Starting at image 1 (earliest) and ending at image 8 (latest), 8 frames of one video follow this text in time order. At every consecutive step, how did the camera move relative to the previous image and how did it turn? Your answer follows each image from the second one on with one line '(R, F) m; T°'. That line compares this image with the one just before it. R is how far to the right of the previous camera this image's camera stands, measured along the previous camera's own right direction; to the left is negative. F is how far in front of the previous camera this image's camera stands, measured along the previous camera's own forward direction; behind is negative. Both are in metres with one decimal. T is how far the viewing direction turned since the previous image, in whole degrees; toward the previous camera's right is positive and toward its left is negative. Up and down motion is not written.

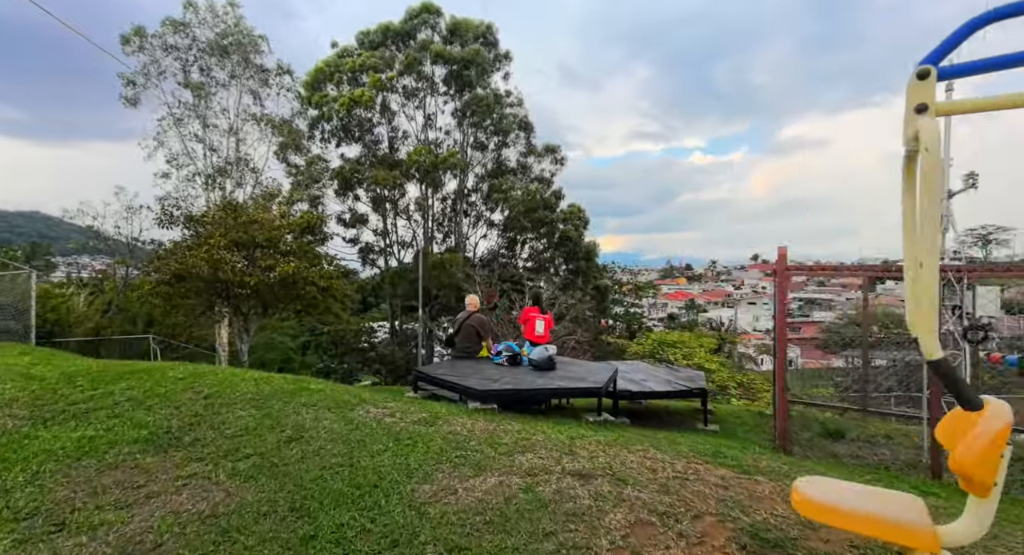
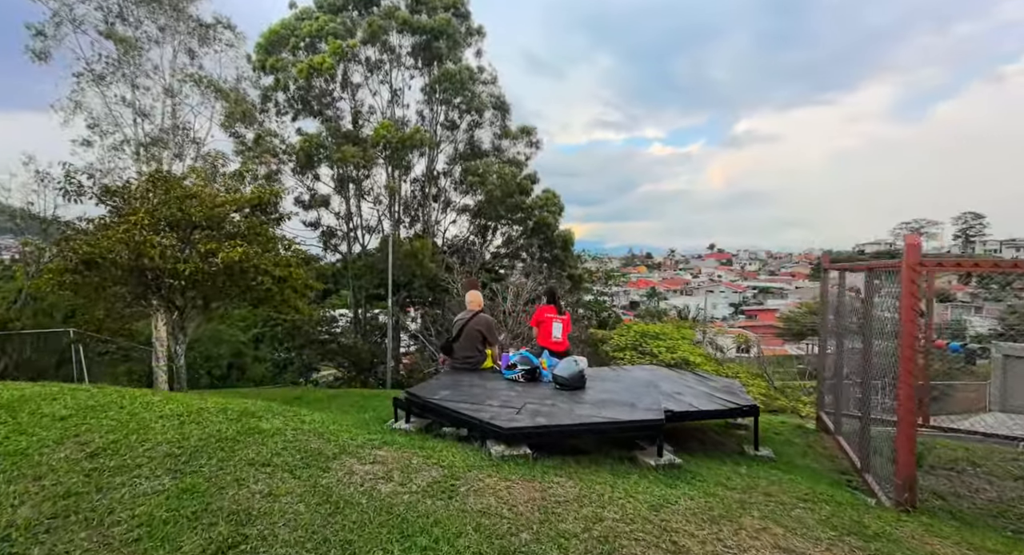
(-0.5, +1.3) m; +4°
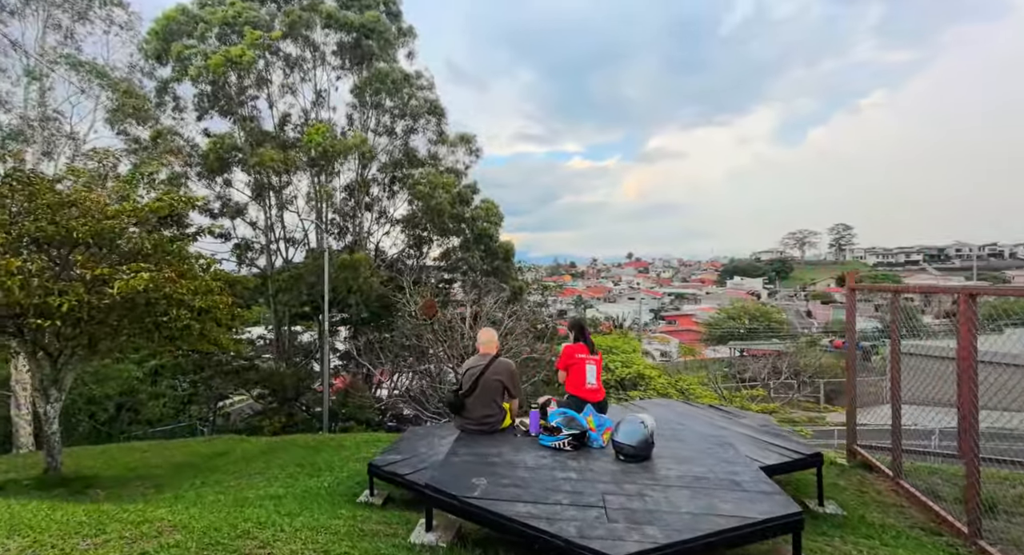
(-0.7, +1.2) m; +9°
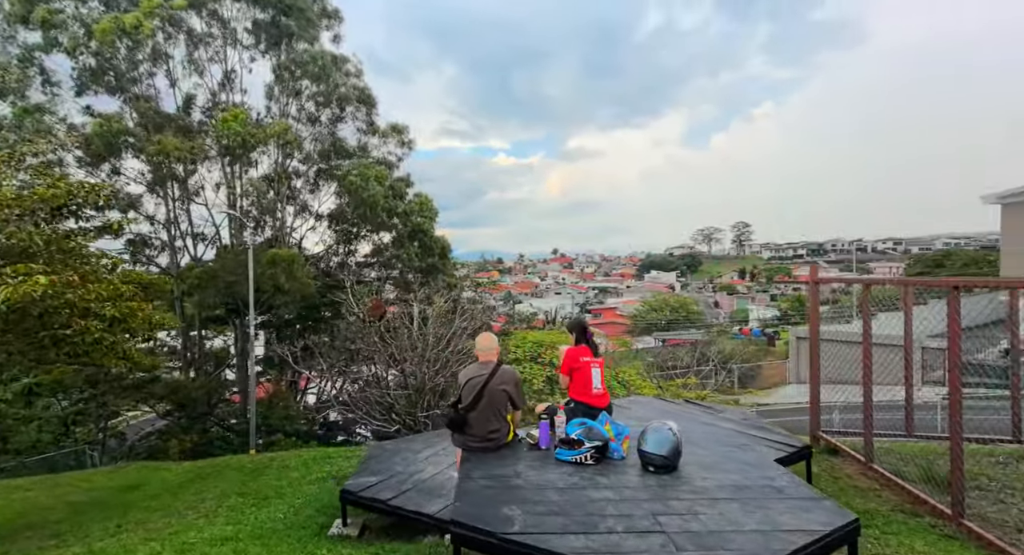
(-0.5, +0.4) m; +8°
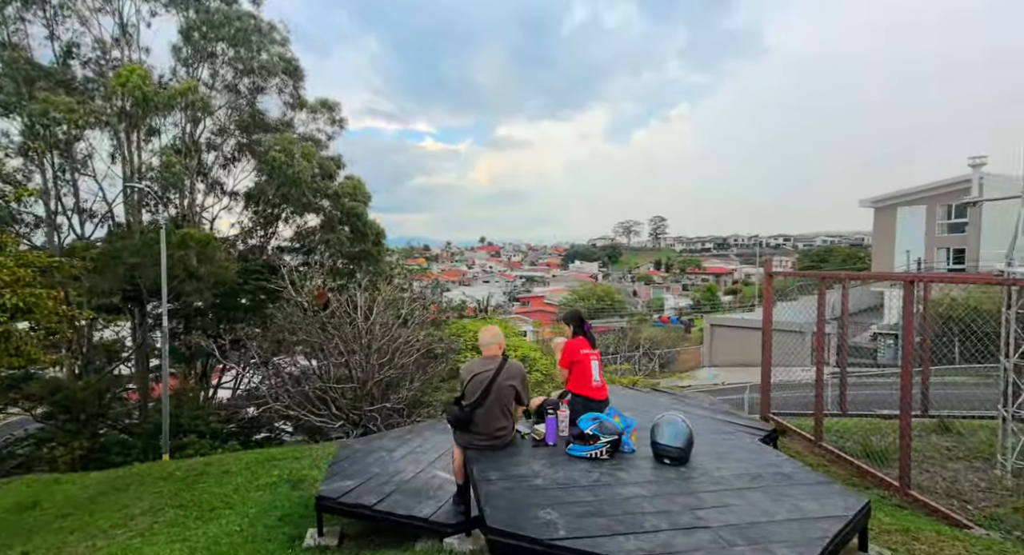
(-0.5, +0.2) m; +8°
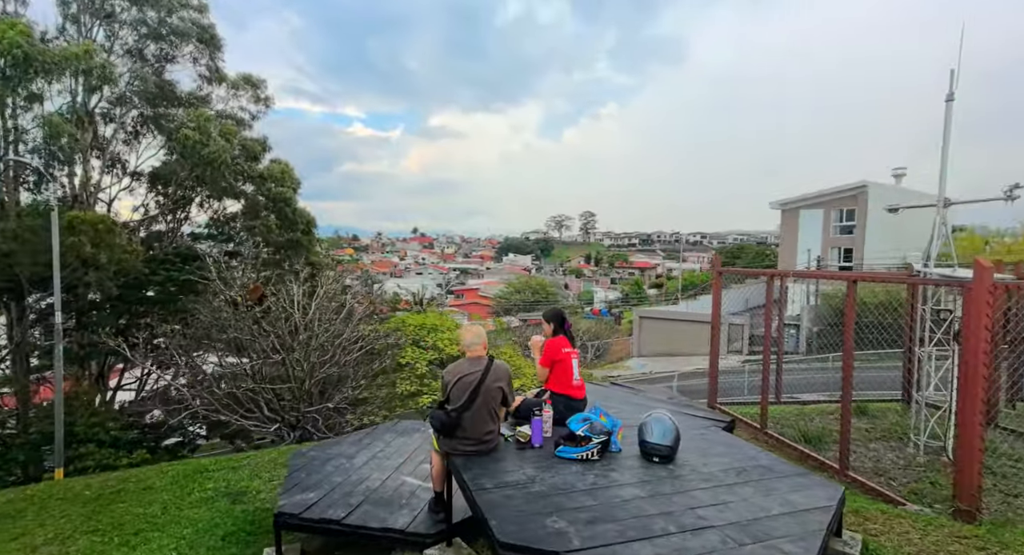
(-0.3, +0.1) m; +7°
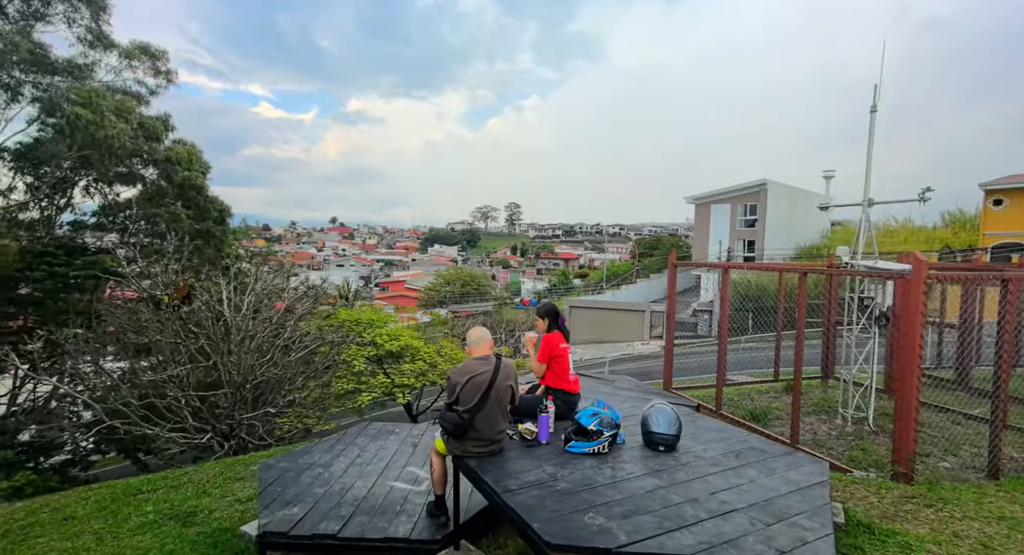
(-0.5, +0.1) m; +8°
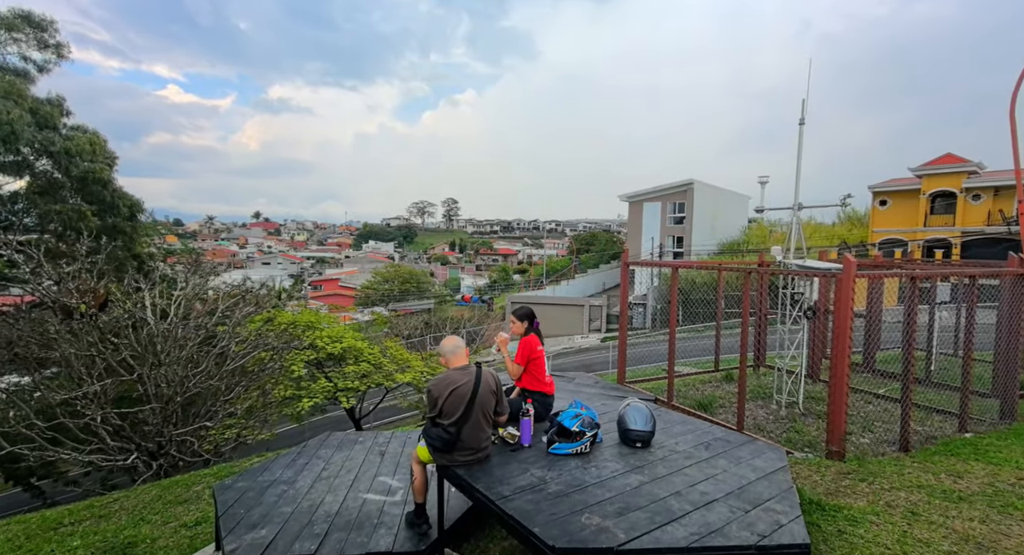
(-0.3, -0.1) m; +7°
